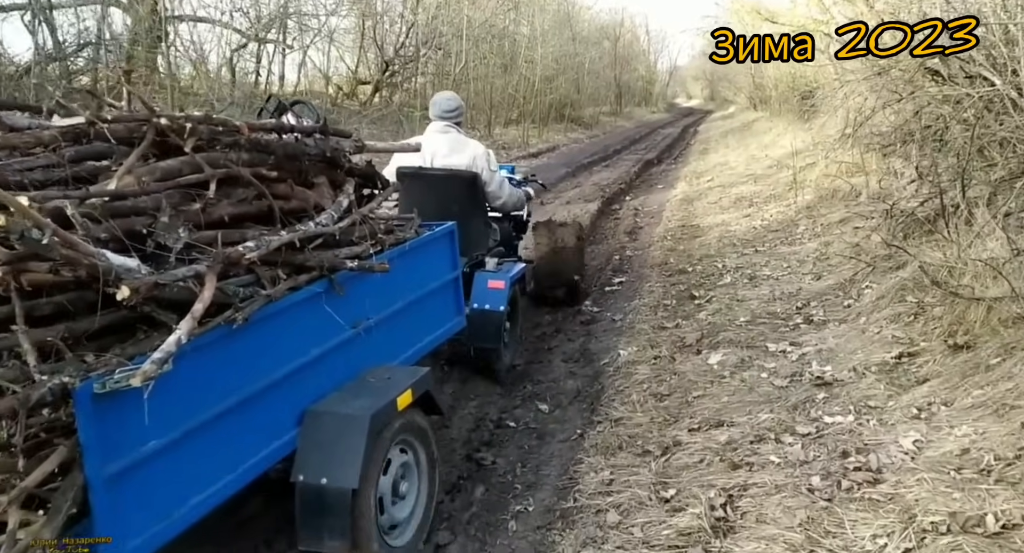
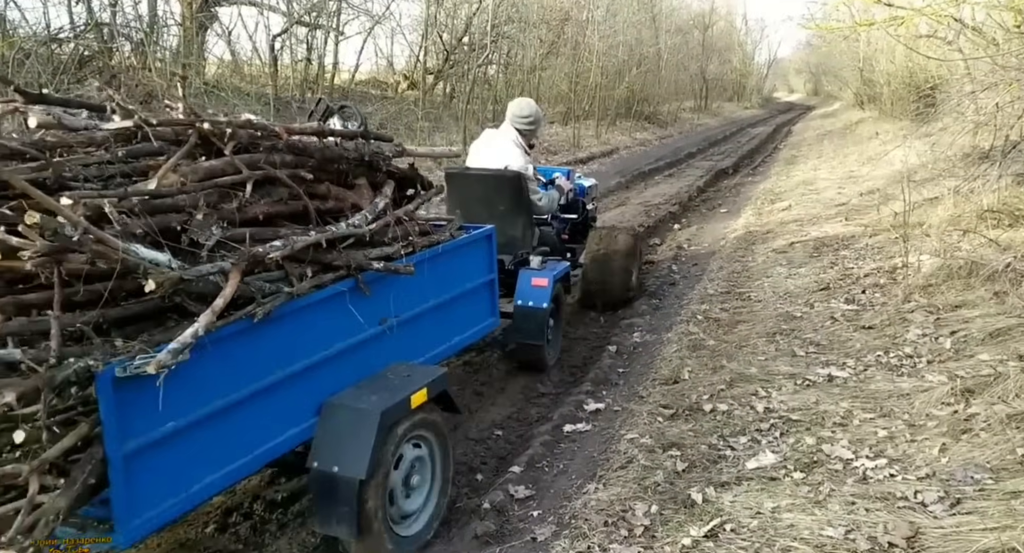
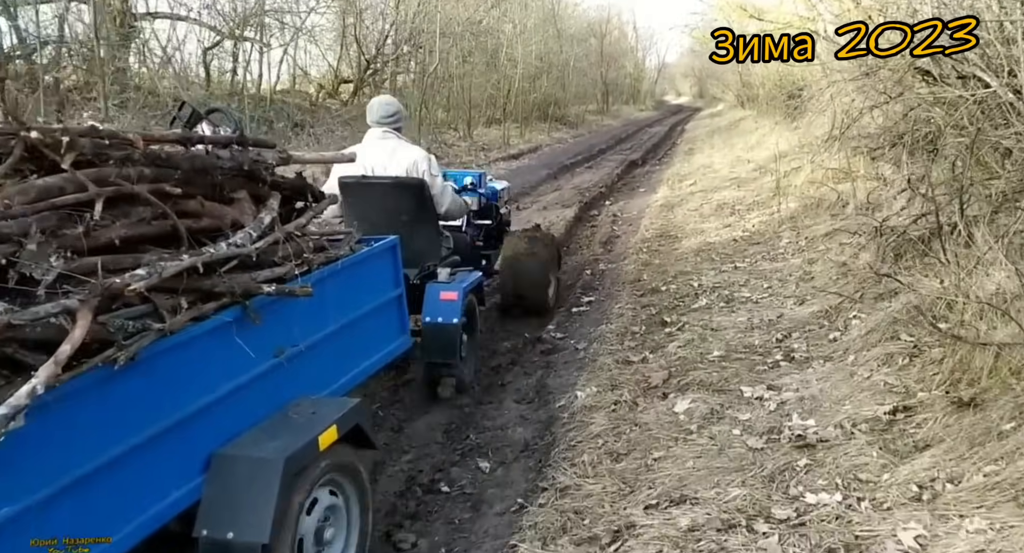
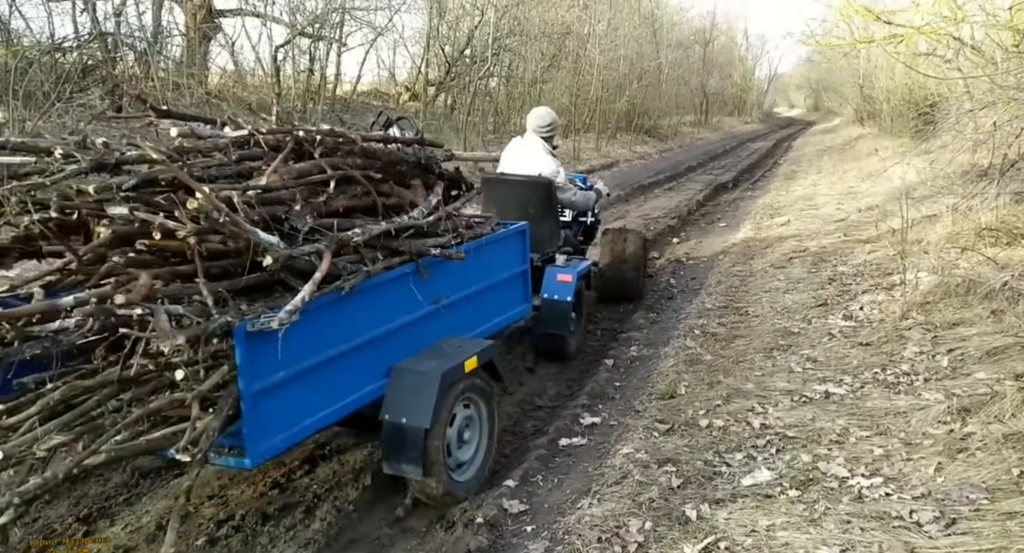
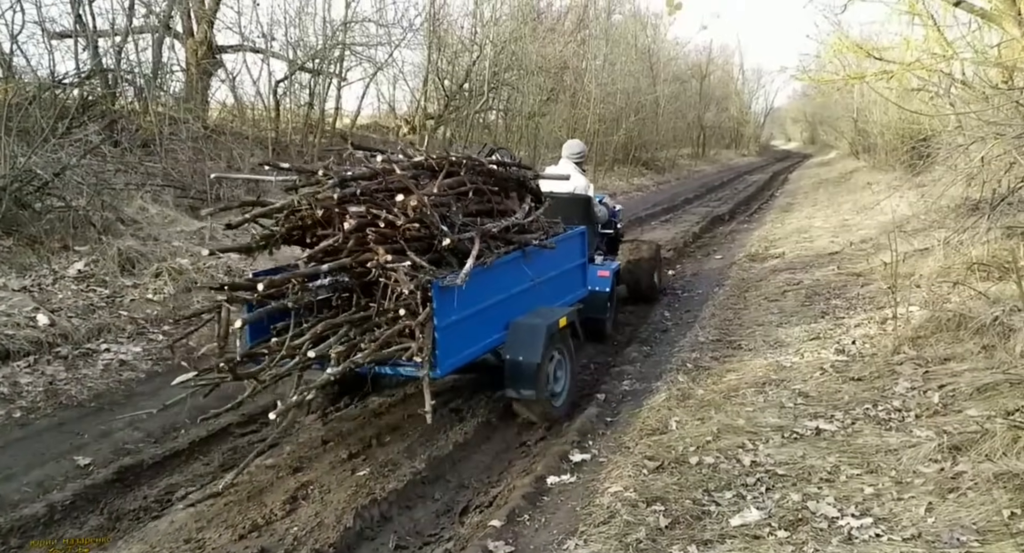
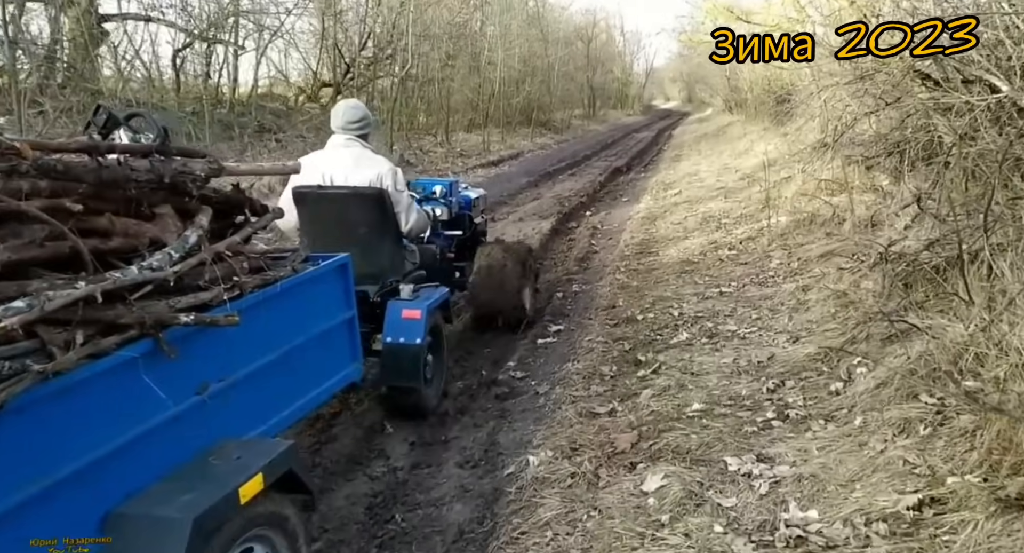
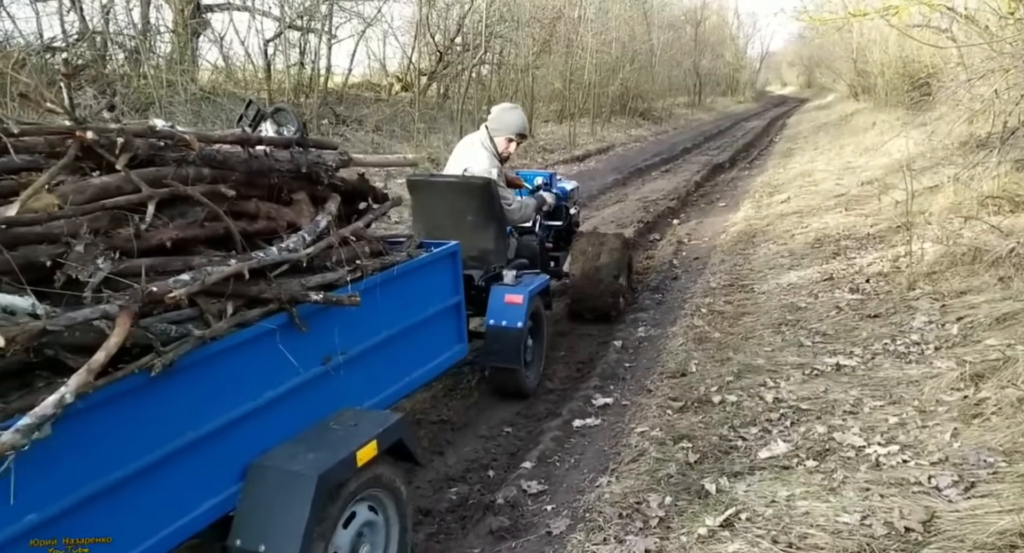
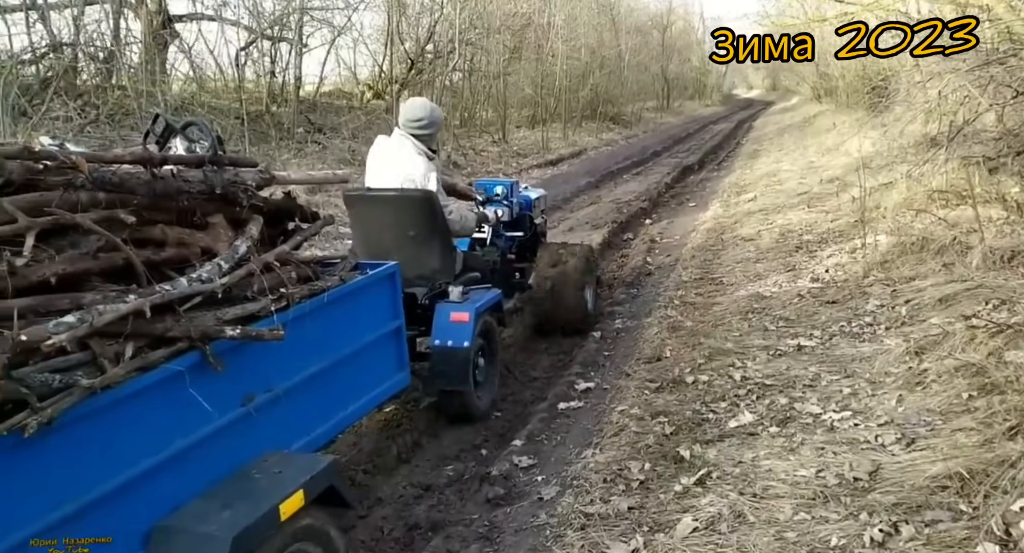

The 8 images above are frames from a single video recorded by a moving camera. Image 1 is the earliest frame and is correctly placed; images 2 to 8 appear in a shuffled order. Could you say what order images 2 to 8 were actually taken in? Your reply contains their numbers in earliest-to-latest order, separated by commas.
3, 6, 8, 7, 2, 4, 5
